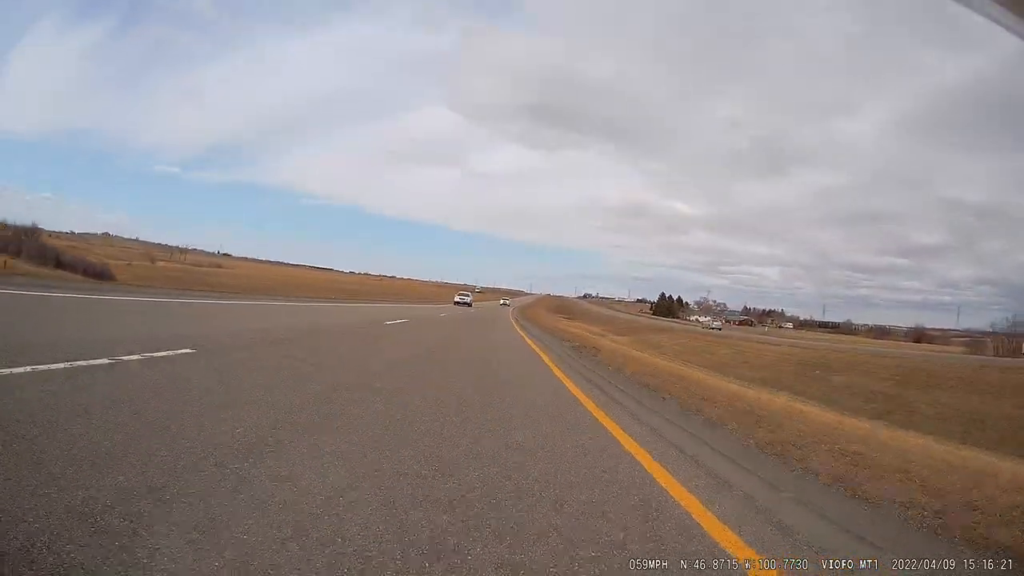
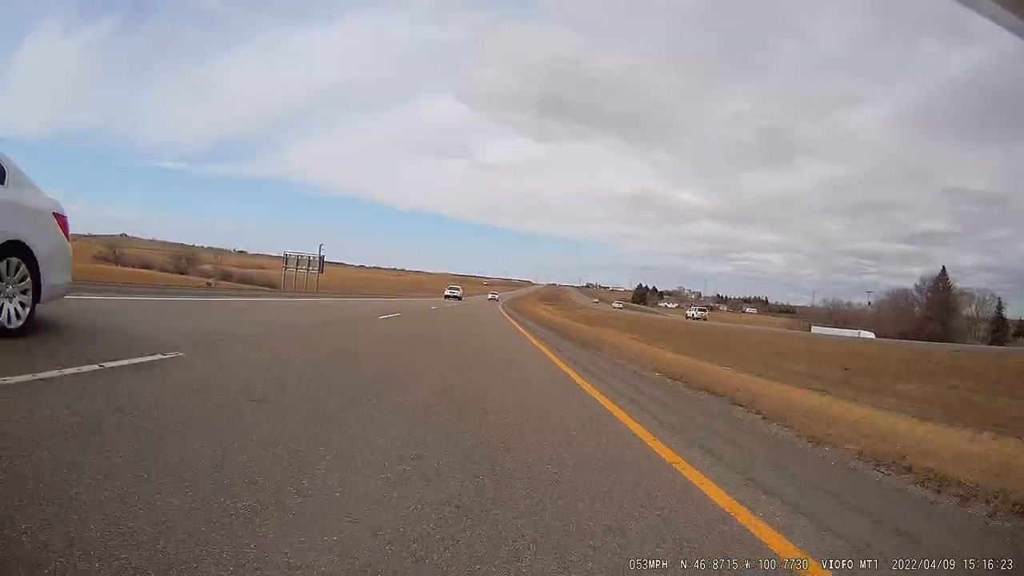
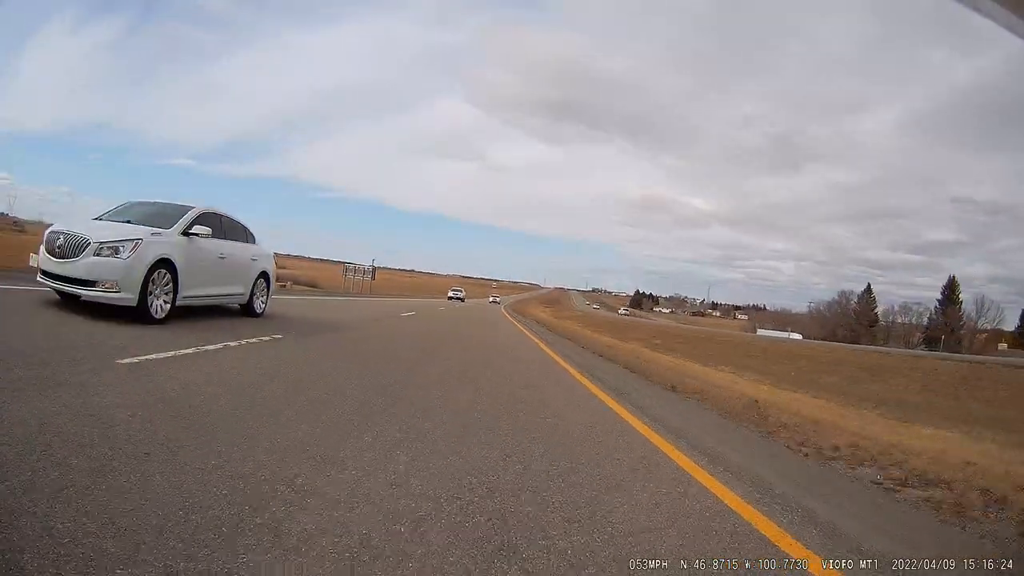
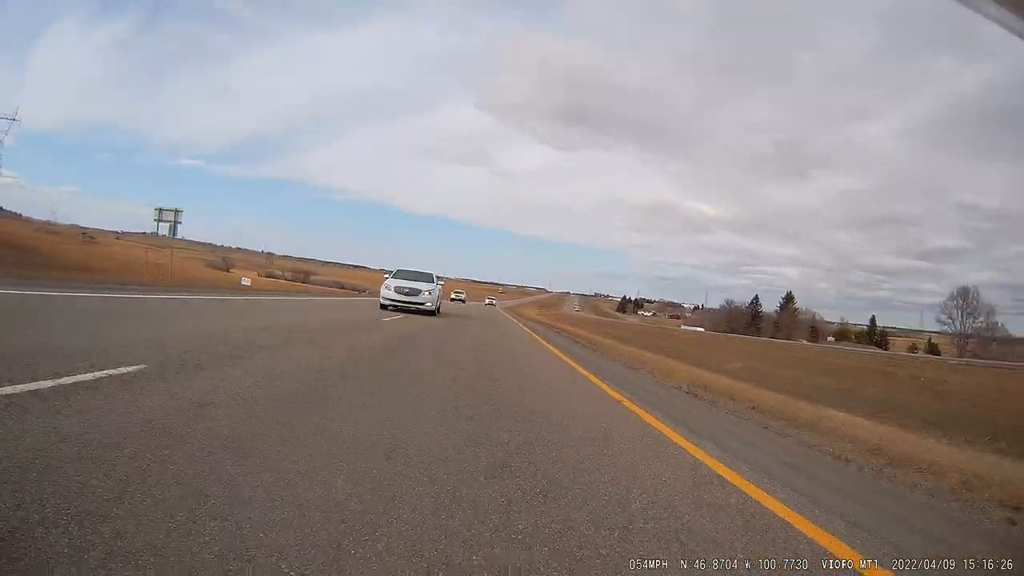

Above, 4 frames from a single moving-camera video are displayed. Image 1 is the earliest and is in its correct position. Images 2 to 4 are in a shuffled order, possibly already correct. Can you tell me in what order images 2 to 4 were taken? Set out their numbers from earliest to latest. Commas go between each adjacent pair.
2, 3, 4
